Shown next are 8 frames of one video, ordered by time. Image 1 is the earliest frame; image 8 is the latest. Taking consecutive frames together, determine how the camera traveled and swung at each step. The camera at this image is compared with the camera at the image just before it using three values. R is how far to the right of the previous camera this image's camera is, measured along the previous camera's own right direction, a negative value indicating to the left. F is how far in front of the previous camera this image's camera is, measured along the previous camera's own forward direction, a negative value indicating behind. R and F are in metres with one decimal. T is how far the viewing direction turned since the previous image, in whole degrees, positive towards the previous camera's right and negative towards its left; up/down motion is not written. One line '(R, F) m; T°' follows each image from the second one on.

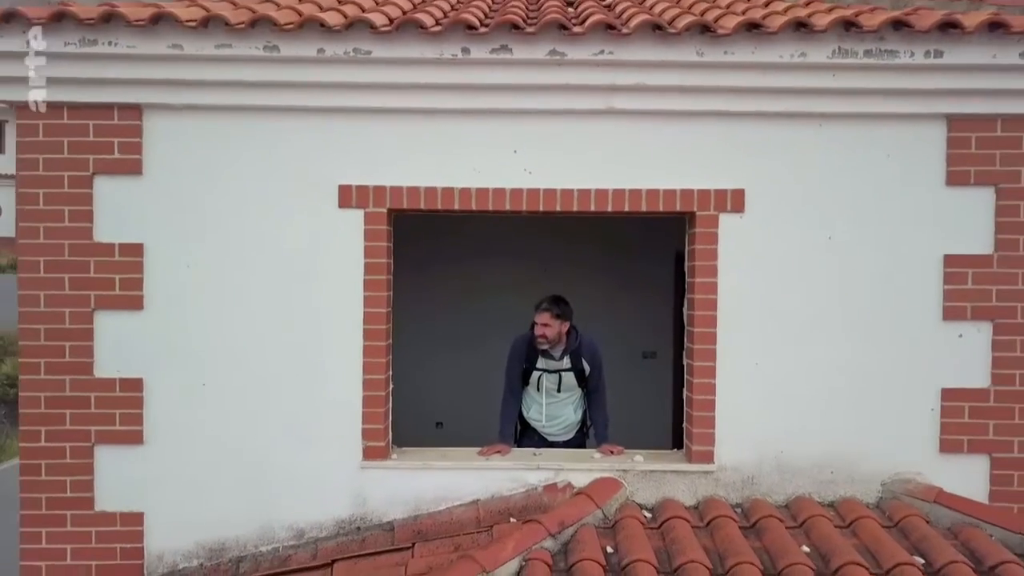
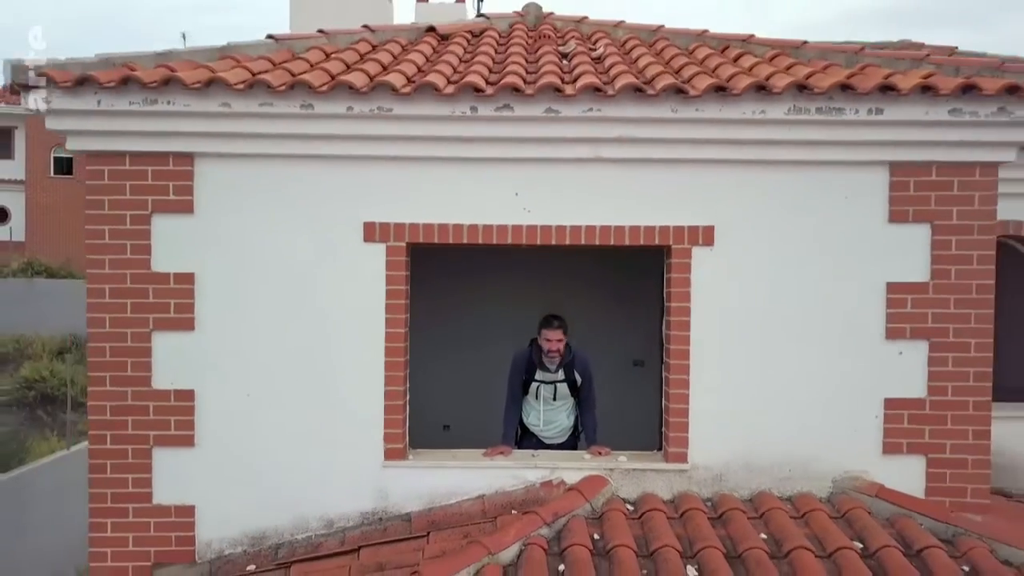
(0.0, -0.6) m; 0°
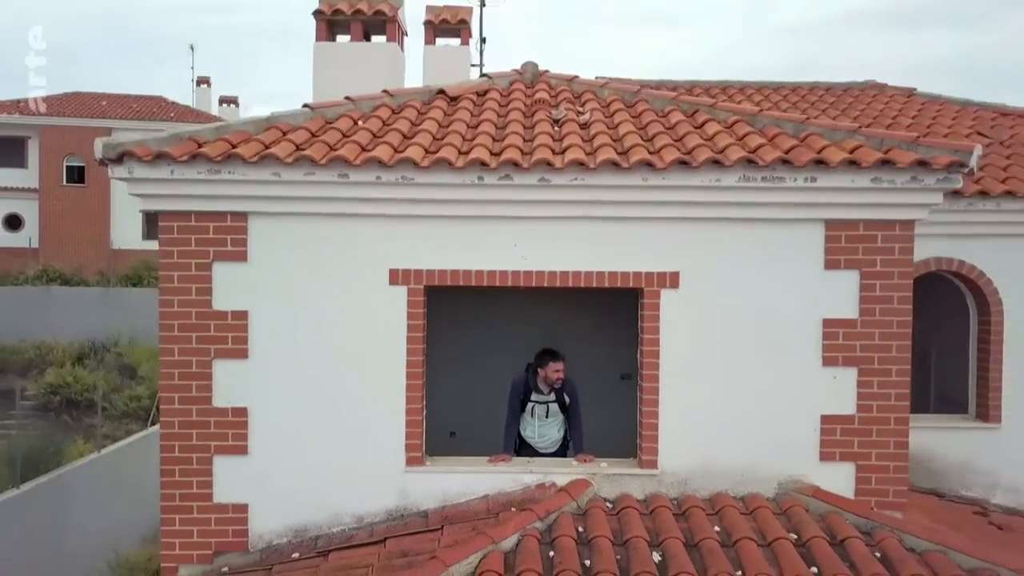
(0.0, -0.9) m; 0°
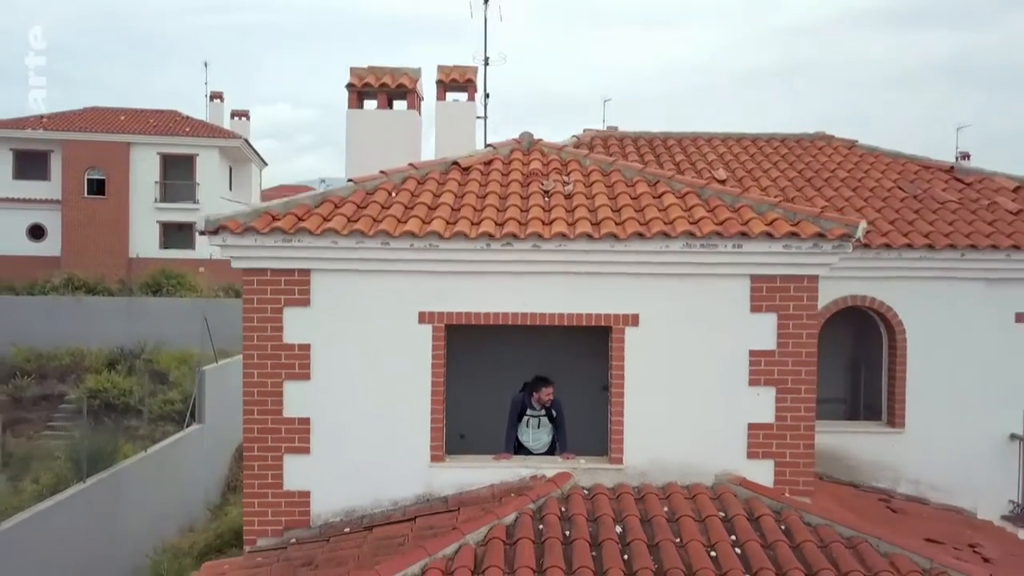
(0.0, -1.6) m; 0°
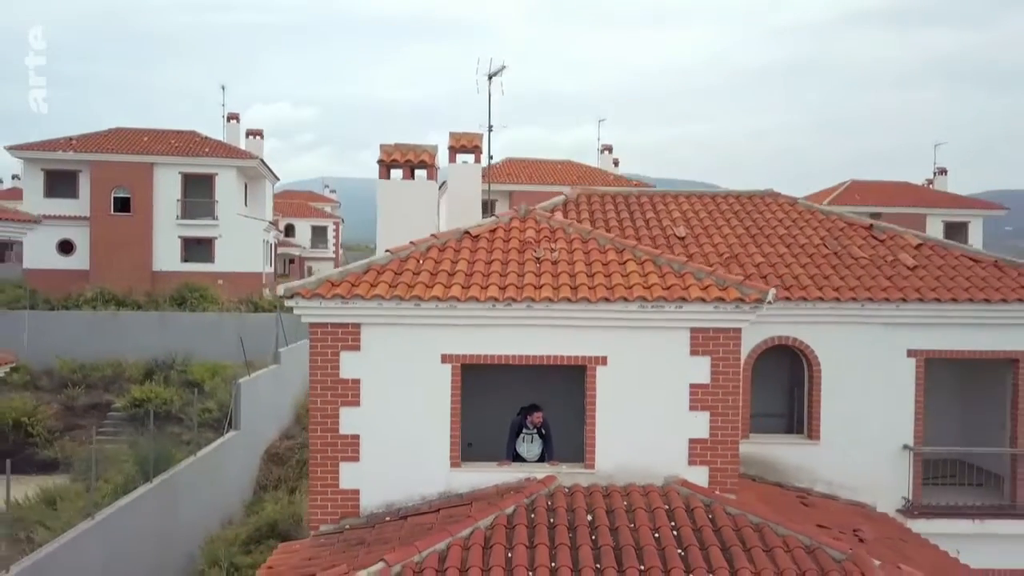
(0.0, -2.2) m; 0°
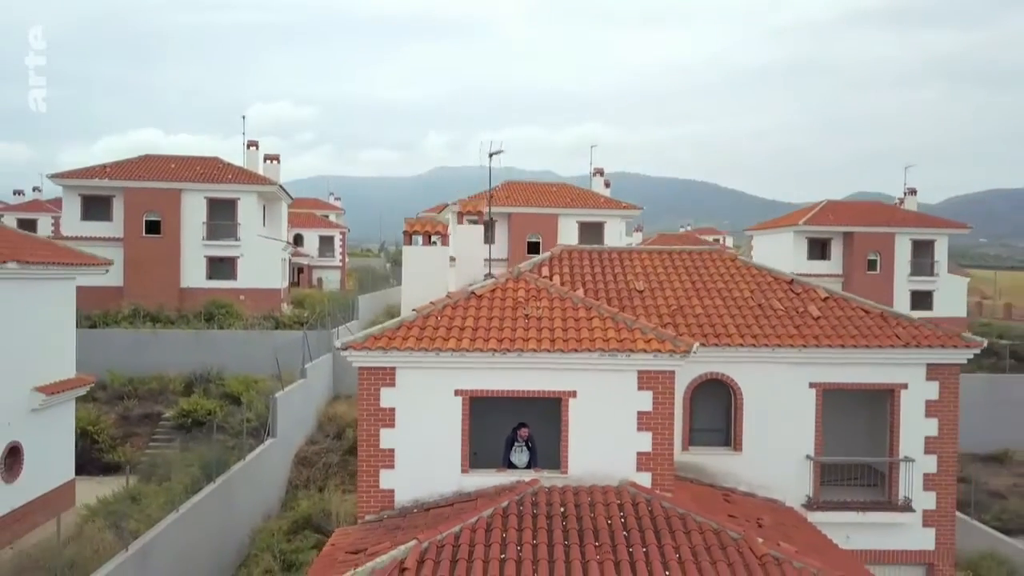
(+0.1, -3.1) m; 0°
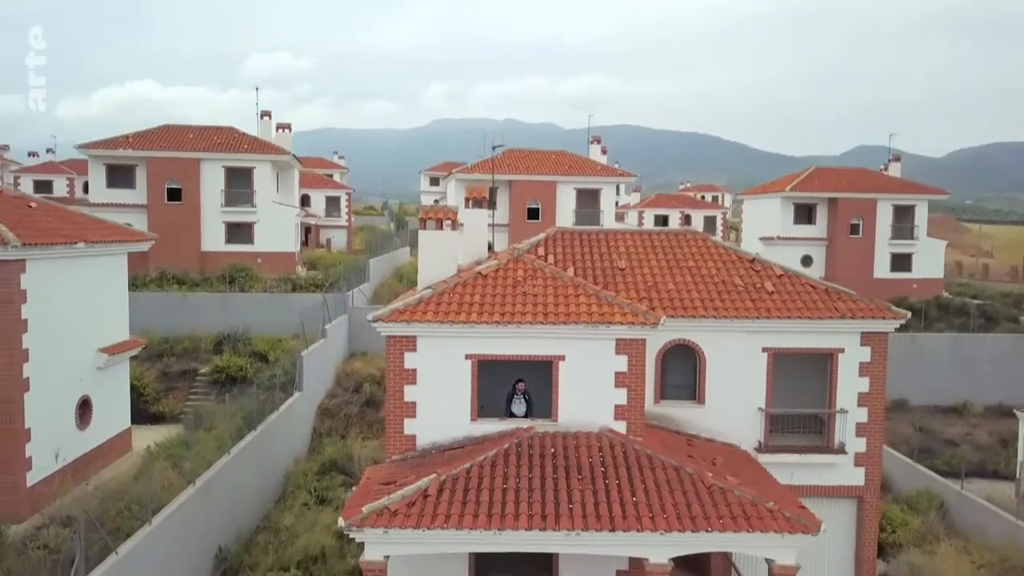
(0.0, -2.5) m; 0°
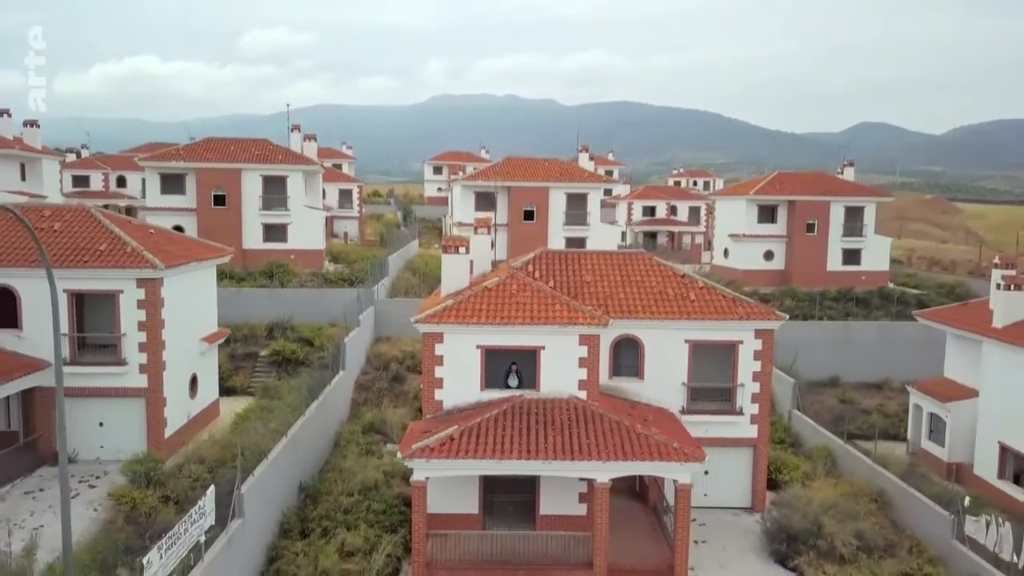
(+0.1, -6.6) m; 0°
